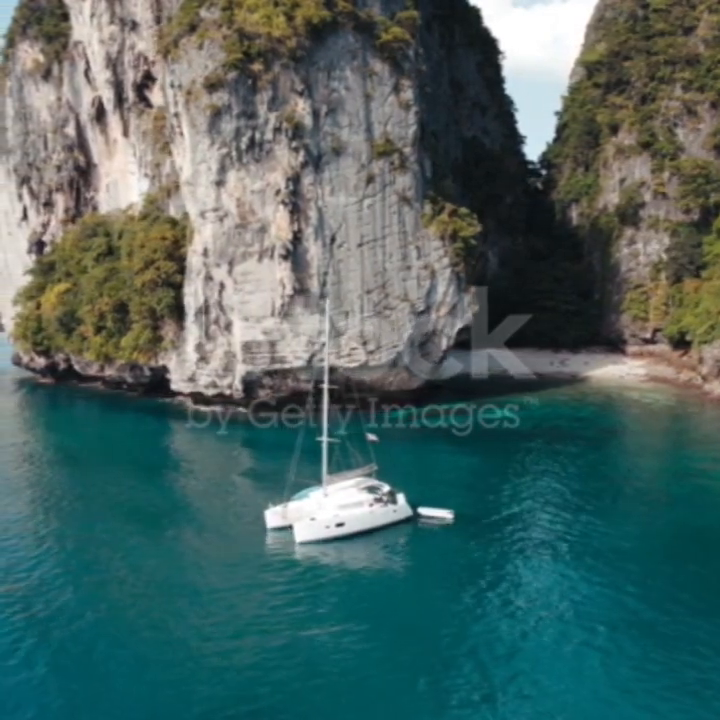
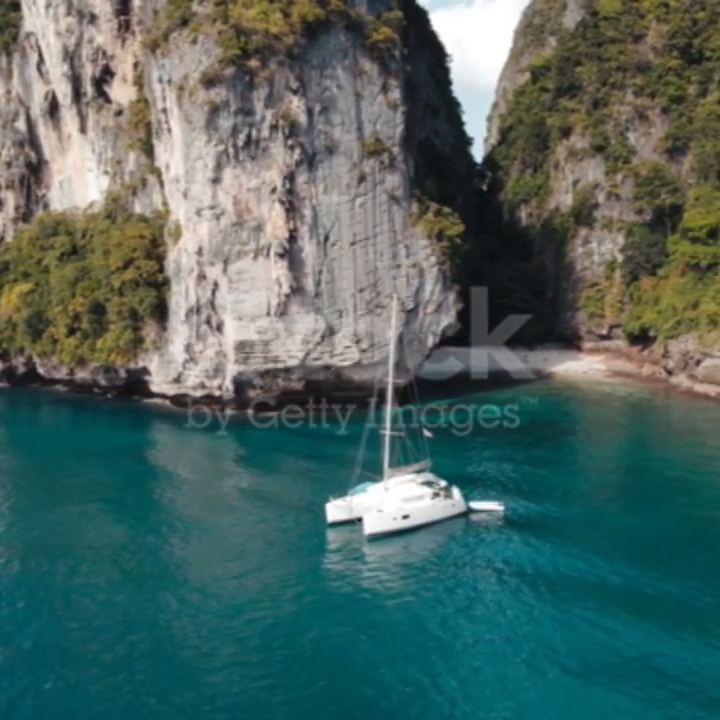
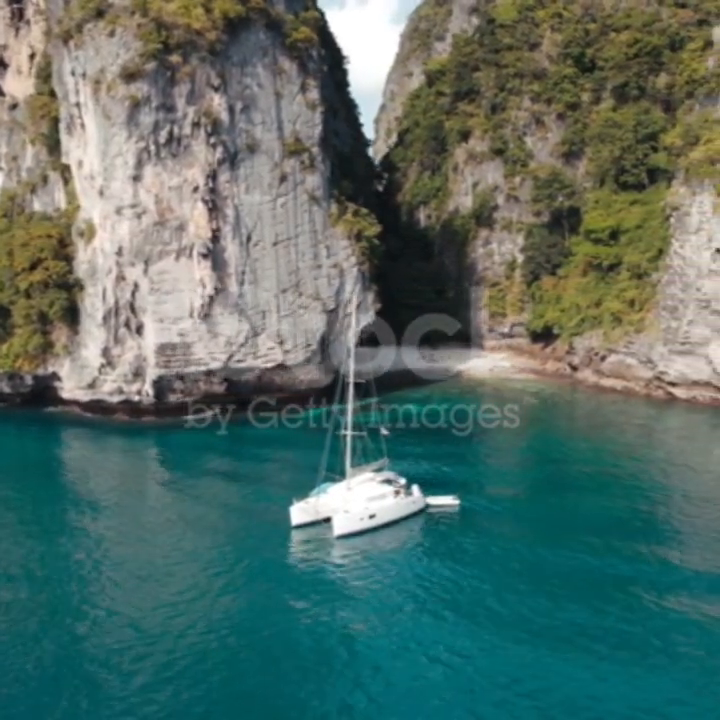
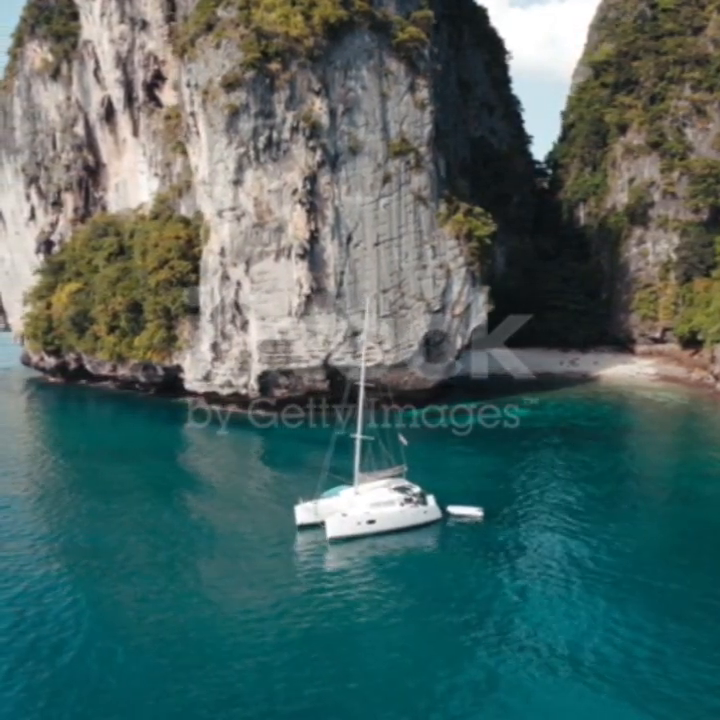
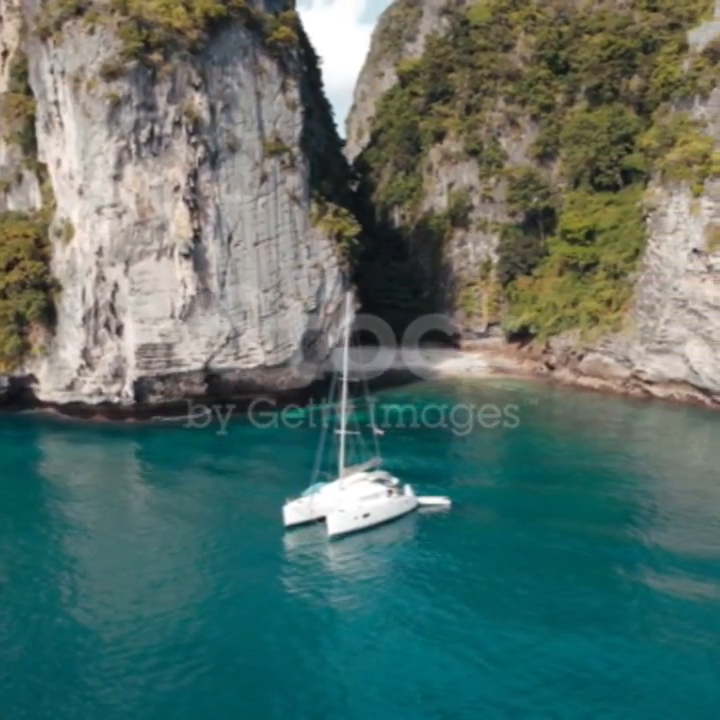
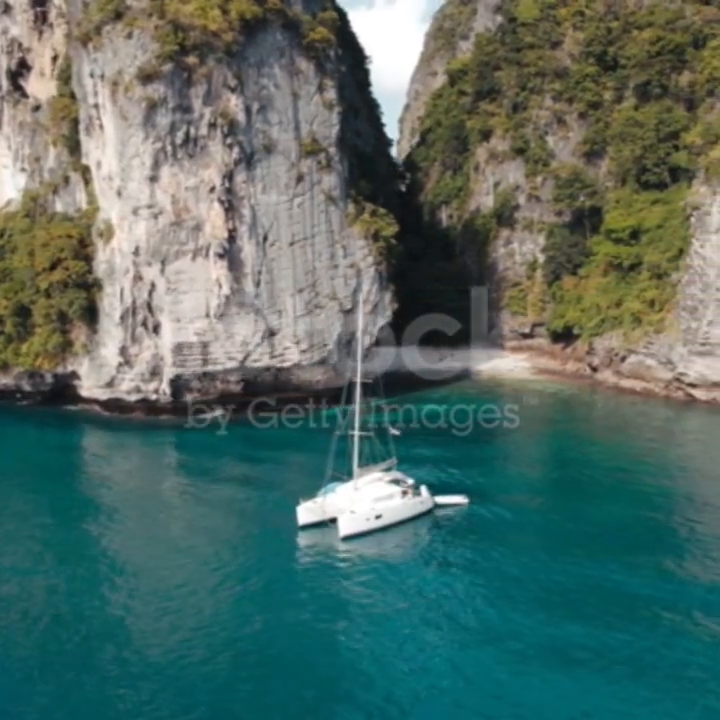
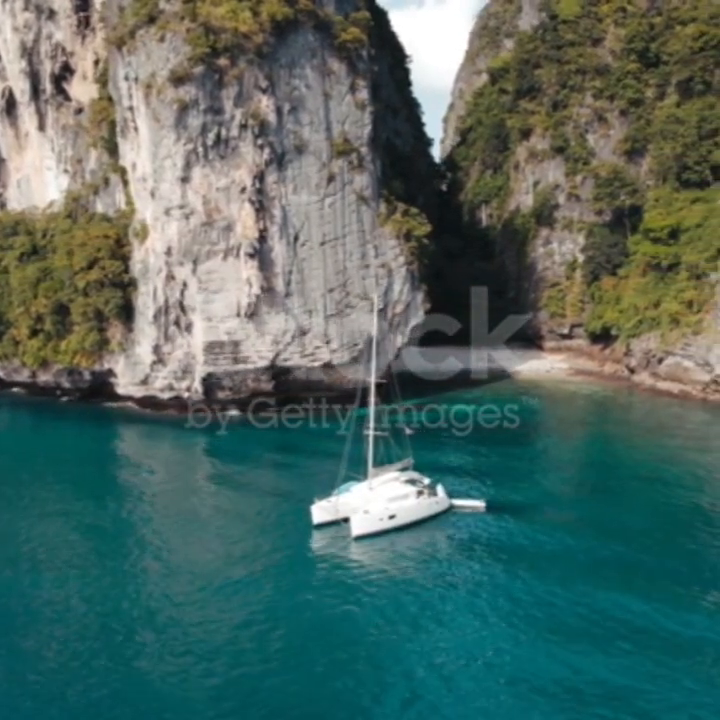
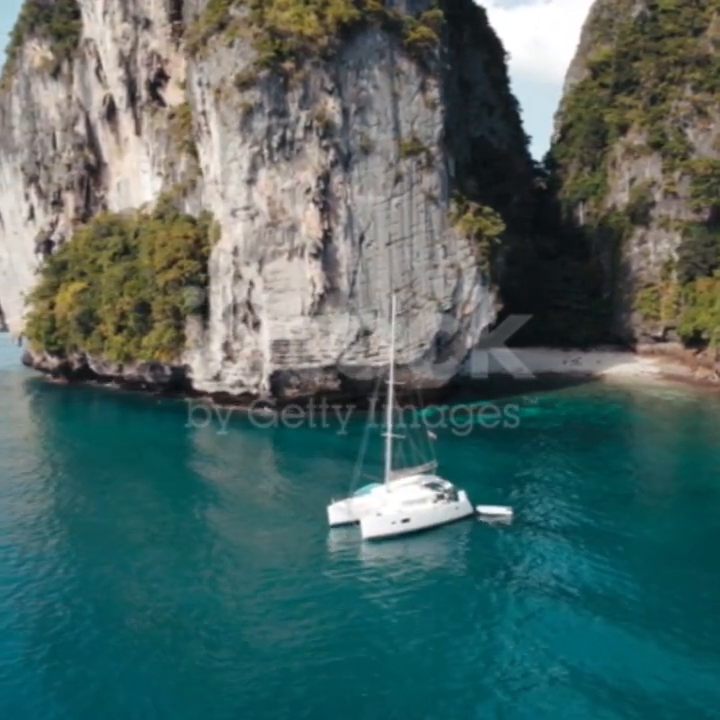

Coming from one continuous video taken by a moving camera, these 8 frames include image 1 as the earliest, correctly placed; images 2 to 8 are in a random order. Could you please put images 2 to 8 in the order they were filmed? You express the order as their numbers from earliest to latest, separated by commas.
4, 8, 2, 7, 6, 3, 5
